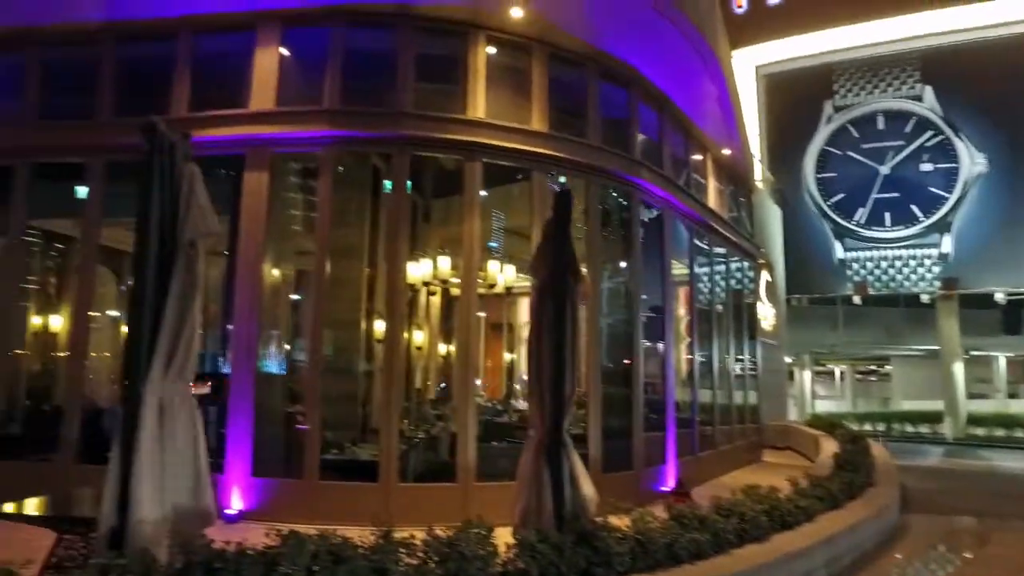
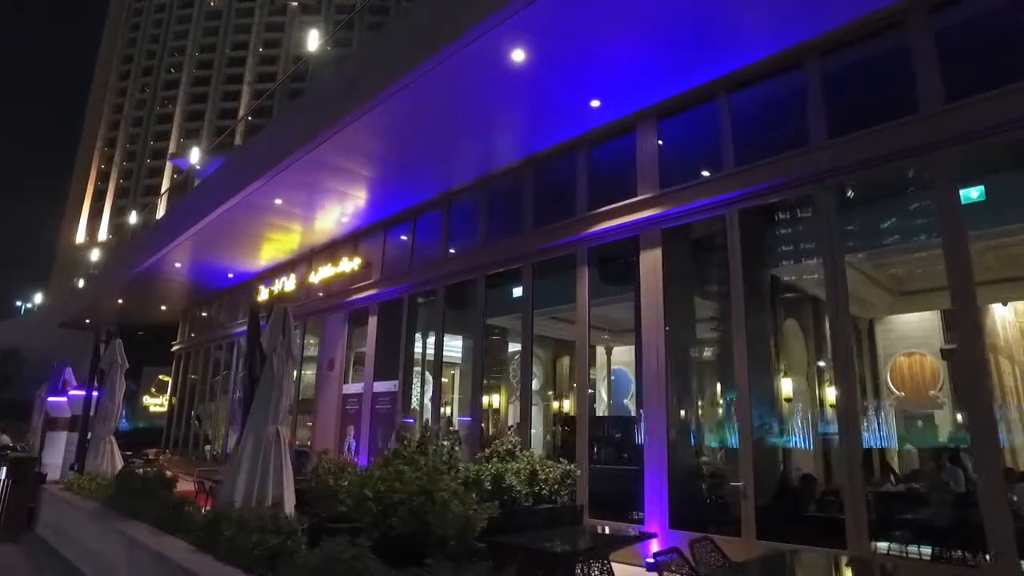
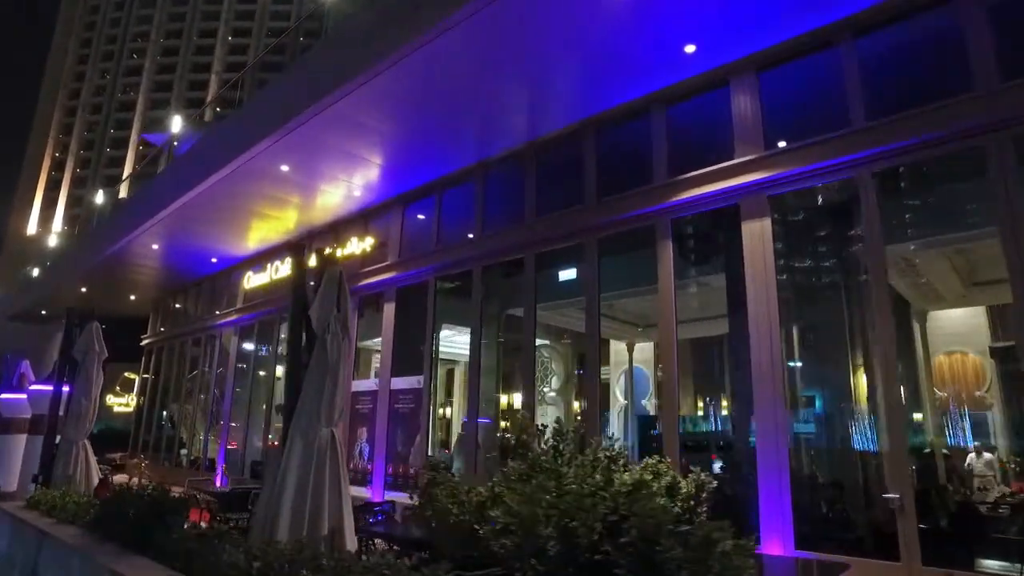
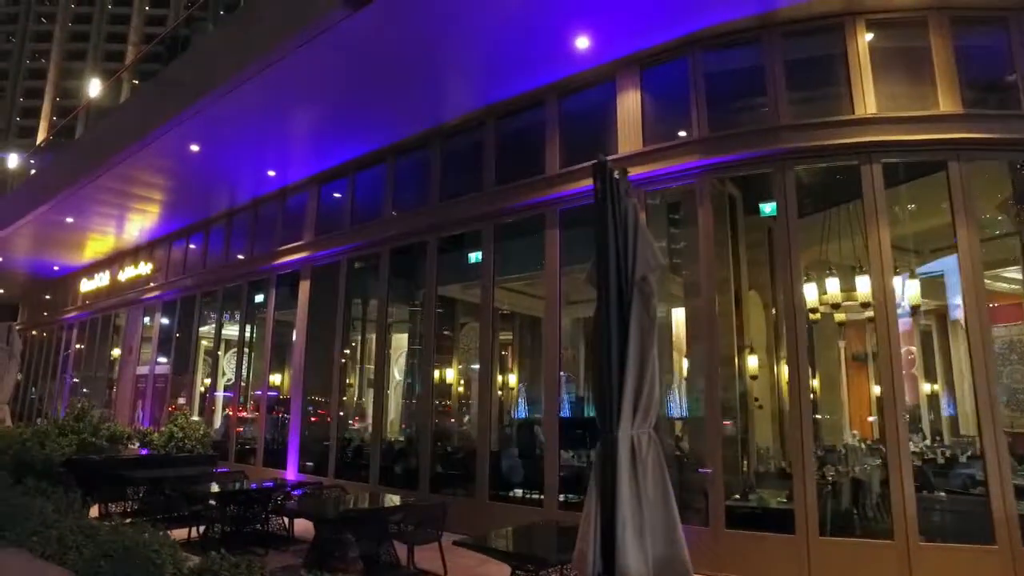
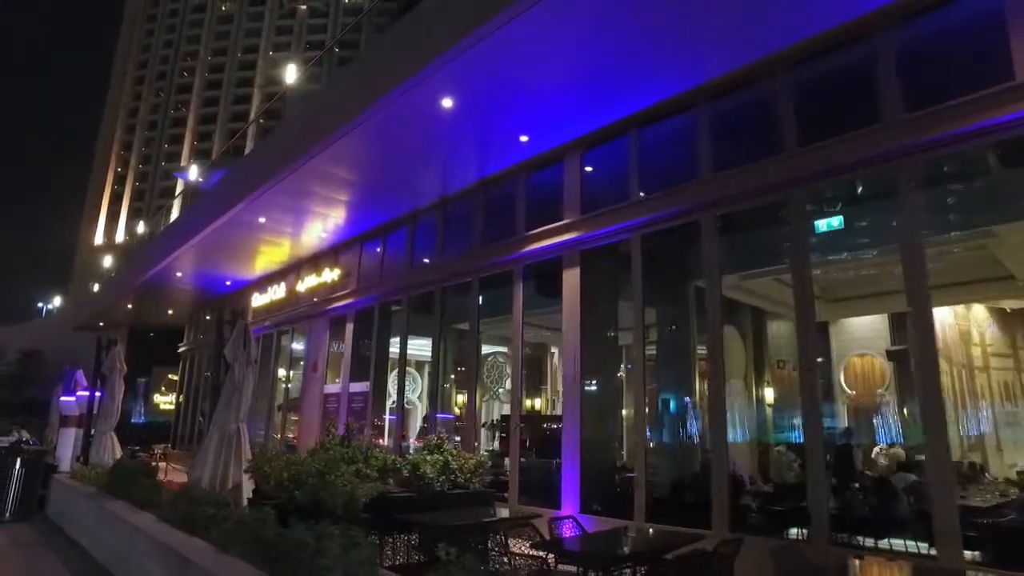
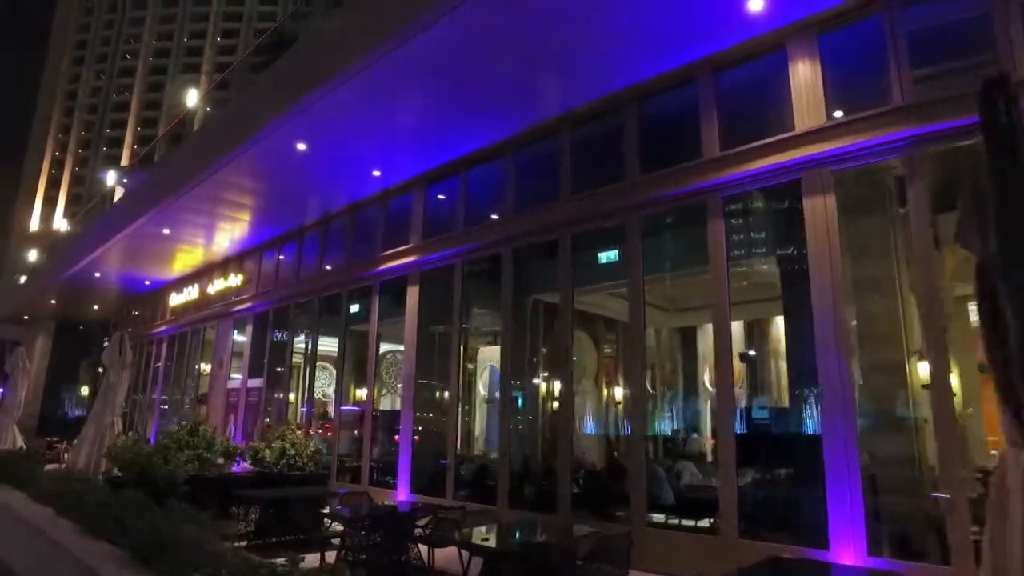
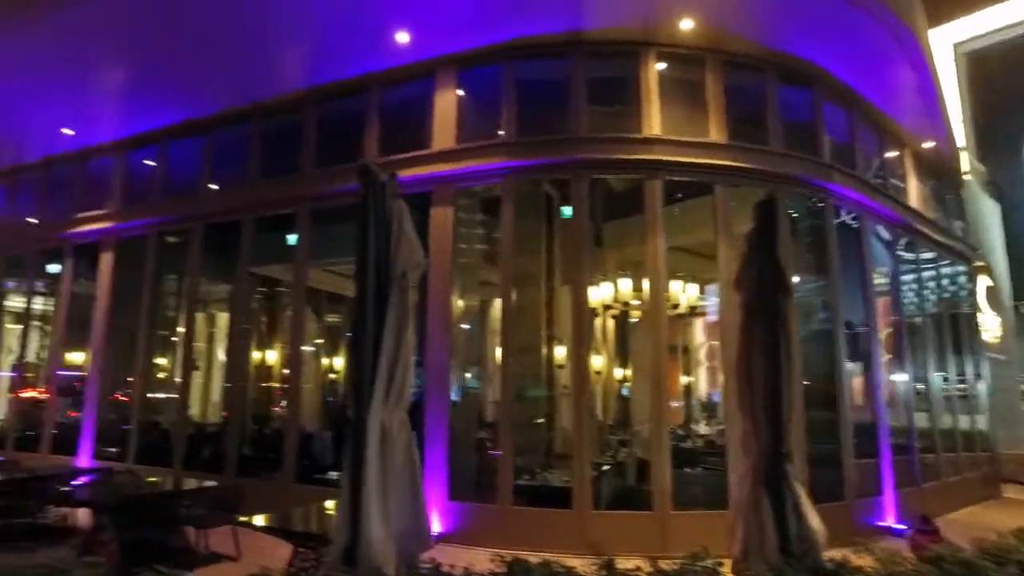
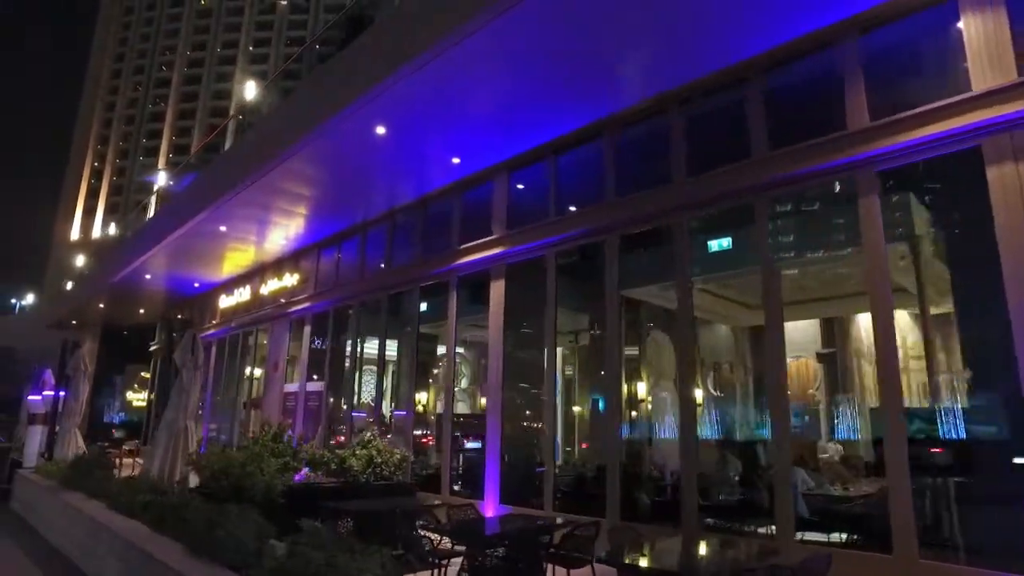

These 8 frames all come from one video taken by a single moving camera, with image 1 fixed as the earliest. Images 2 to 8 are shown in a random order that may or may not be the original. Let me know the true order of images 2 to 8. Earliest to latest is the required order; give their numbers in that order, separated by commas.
7, 4, 6, 8, 5, 2, 3
